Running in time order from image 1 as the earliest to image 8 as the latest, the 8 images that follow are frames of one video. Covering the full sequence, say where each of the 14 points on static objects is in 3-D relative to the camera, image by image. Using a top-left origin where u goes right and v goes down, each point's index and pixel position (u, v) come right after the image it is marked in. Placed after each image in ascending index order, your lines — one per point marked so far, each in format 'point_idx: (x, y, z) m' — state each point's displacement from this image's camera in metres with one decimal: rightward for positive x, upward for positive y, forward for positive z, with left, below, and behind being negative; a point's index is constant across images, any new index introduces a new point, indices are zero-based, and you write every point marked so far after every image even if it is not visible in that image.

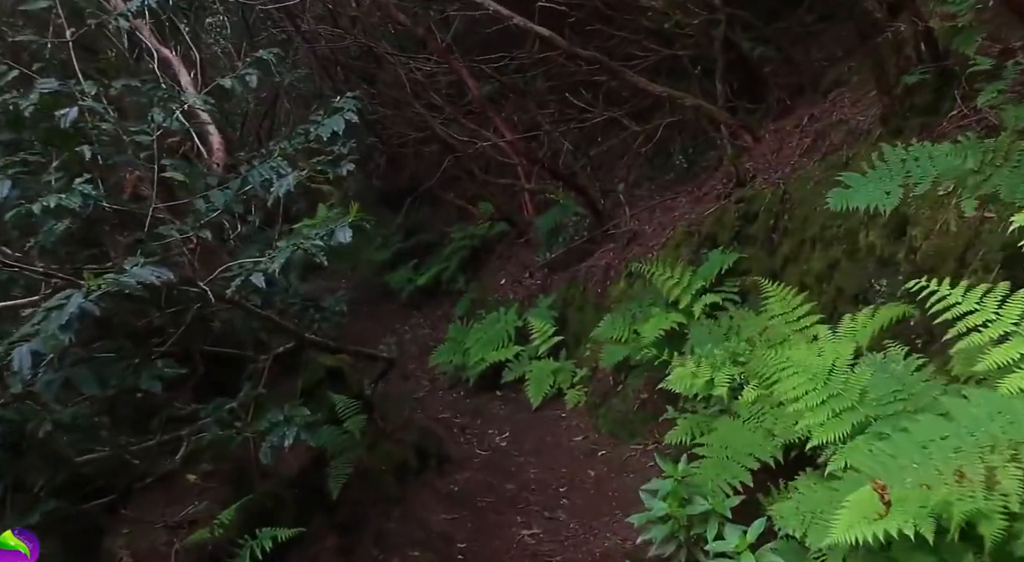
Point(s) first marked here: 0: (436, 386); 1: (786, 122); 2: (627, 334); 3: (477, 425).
0: (-0.9, -1.3, +11.1) m
1: (+2.6, +1.5, +8.4) m
2: (+1.0, -0.5, +7.4) m
3: (-0.4, -1.5, +9.6) m
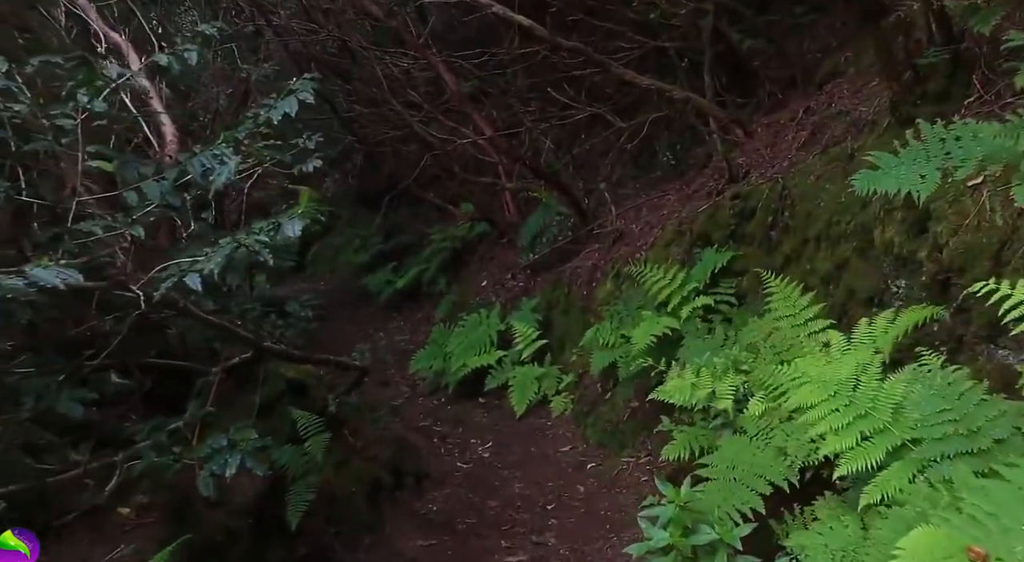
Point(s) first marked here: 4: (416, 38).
0: (-1.1, -1.3, +10.7) m
1: (+2.4, +1.5, +8.0) m
2: (+0.8, -0.5, +7.0) m
3: (-0.6, -1.6, +9.2) m
4: (-1.3, +3.2, +11.8) m
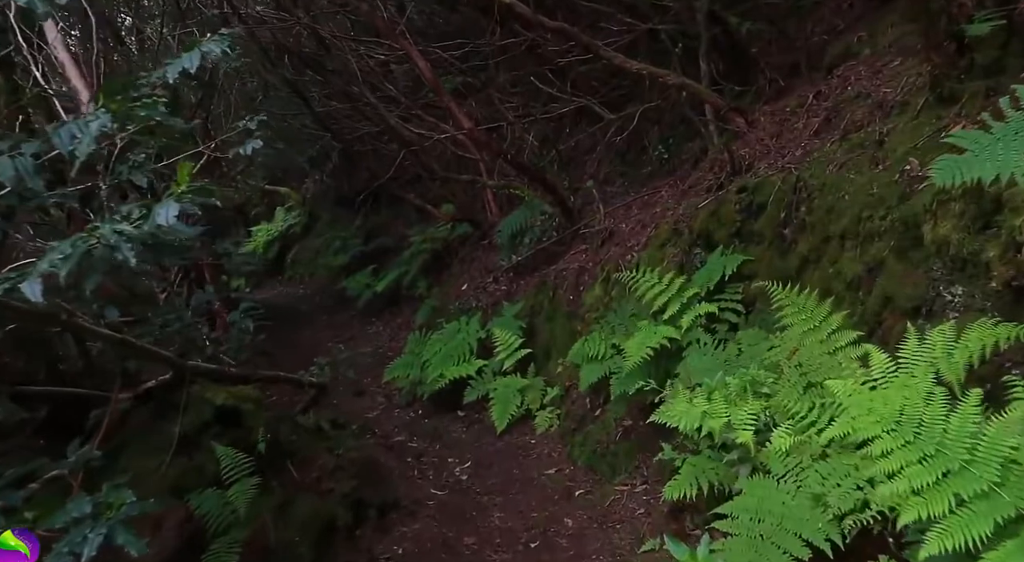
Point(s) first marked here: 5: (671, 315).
0: (-1.3, -1.4, +9.9) m
1: (+2.2, +1.5, +7.3) m
2: (+0.7, -0.5, +6.3) m
3: (-0.7, -1.6, +8.4) m
4: (-1.5, +3.2, +11.0) m
5: (+1.0, -0.2, +5.6) m
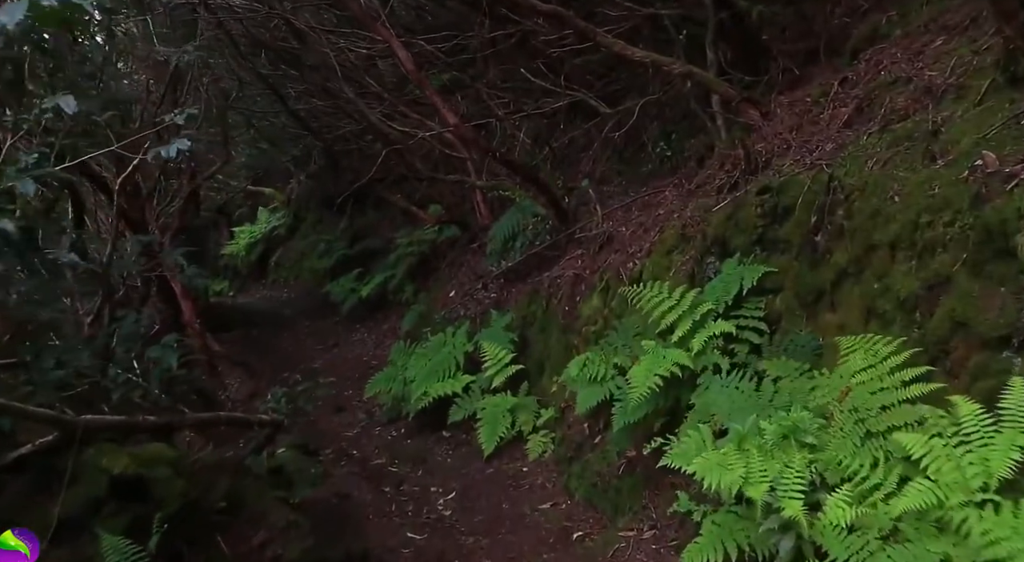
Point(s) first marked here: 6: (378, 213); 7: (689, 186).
0: (-1.4, -1.5, +9.2) m
1: (+2.1, +1.4, +6.6) m
2: (+0.6, -0.6, +5.6) m
3: (-0.8, -1.7, +7.7) m
4: (-1.6, +3.1, +10.3) m
5: (+0.9, -0.3, +4.9) m
6: (-2.3, +1.2, +15.2) m
7: (+1.5, +0.8, +7.4) m
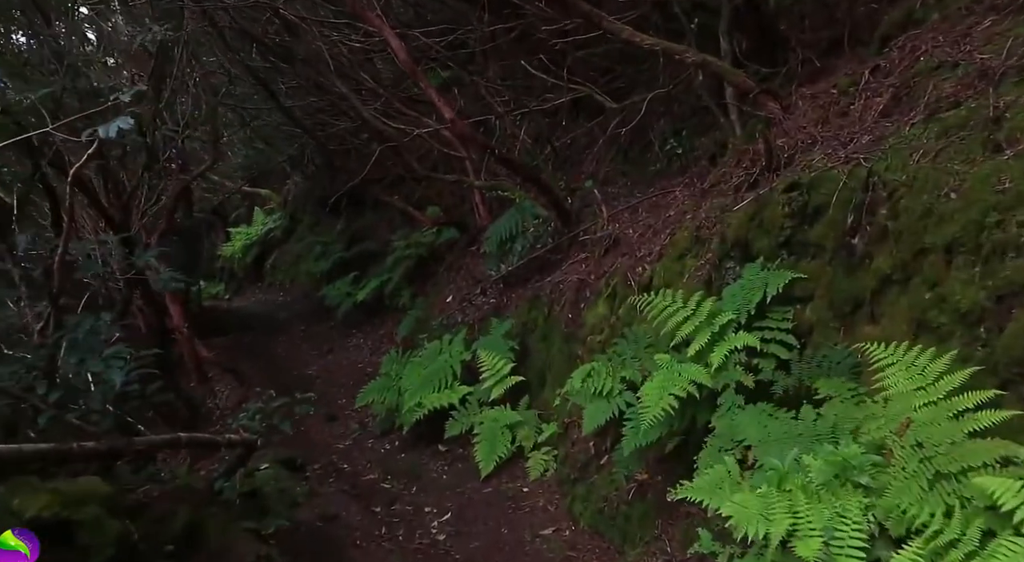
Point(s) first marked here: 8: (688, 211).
0: (-1.4, -1.5, +8.7) m
1: (+2.1, +1.4, +6.1) m
2: (+0.6, -0.6, +5.1) m
3: (-0.8, -1.7, +7.2) m
4: (-1.6, +3.1, +9.8) m
5: (+0.9, -0.3, +4.4) m
6: (-2.3, +1.1, +14.8) m
7: (+1.5, +0.7, +6.9) m
8: (+1.3, +0.5, +6.4) m
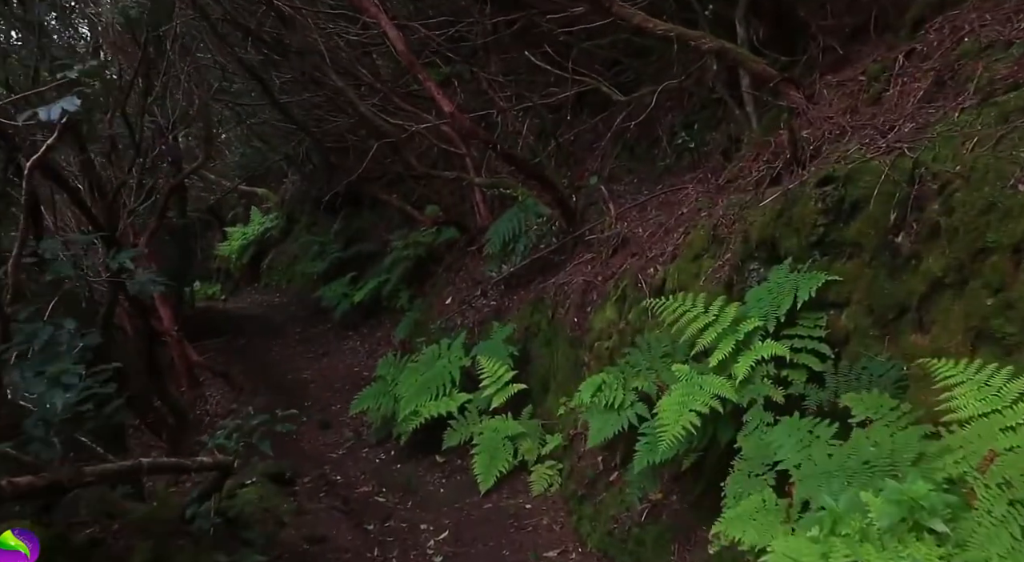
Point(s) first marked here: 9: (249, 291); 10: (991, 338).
0: (-1.4, -1.5, +8.3) m
1: (+2.2, +1.3, +5.7) m
2: (+0.6, -0.6, +4.7) m
3: (-0.8, -1.7, +6.8) m
4: (-1.6, +3.0, +9.4) m
5: (+0.9, -0.4, +4.0) m
6: (-2.3, +1.1, +14.4) m
7: (+1.5, +0.7, +6.5) m
8: (+1.3, +0.5, +6.0) m
9: (-4.9, -0.2, +16.4) m
10: (+1.7, -0.2, +3.3) m
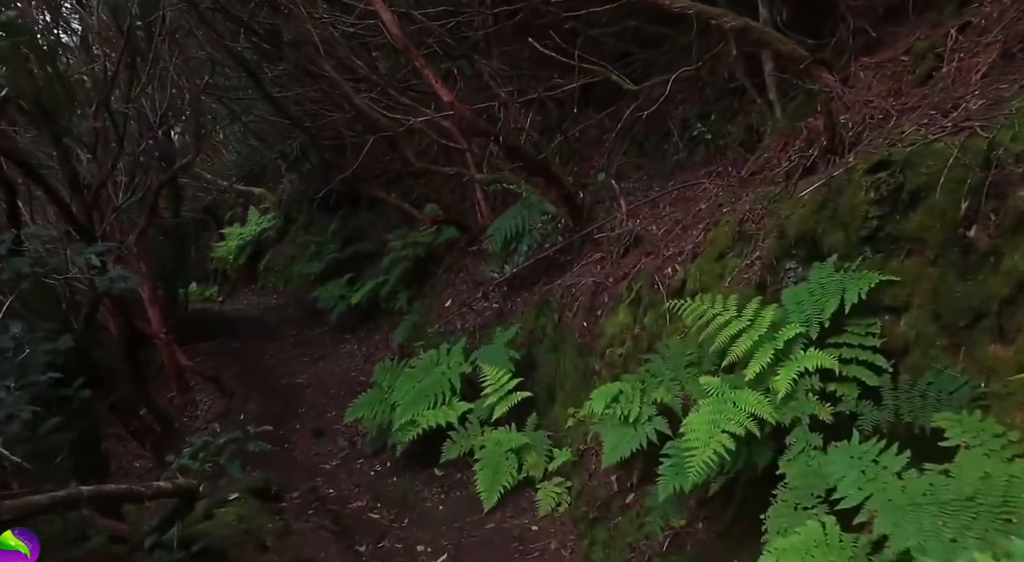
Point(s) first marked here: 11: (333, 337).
0: (-1.4, -1.5, +7.8) m
1: (+2.2, +1.3, +5.2) m
2: (+0.6, -0.6, +4.2) m
3: (-0.8, -1.8, +6.3) m
4: (-1.6, +3.0, +8.9) m
5: (+1.0, -0.4, +3.5) m
6: (-2.2, +1.1, +13.9) m
7: (+1.5, +0.7, +6.0) m
8: (+1.3, +0.5, +5.5) m
9: (-4.8, -0.2, +15.9) m
10: (+1.8, -0.2, +2.8) m
11: (-2.4, -0.8, +11.8) m
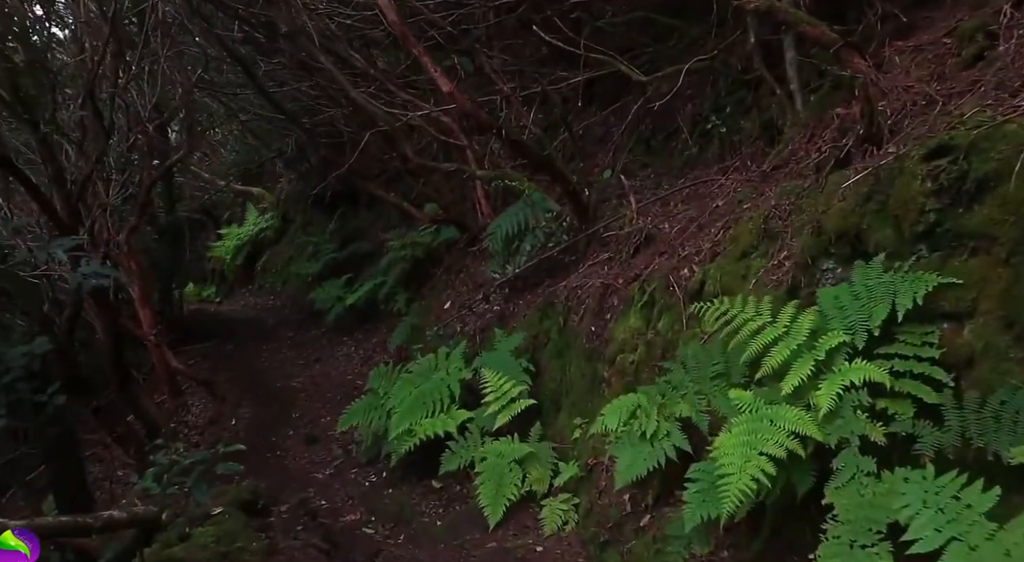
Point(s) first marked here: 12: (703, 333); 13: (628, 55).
0: (-1.4, -1.5, +7.4) m
1: (+2.2, +1.3, +4.8) m
2: (+0.6, -0.7, +3.8) m
3: (-0.8, -1.8, +5.9) m
4: (-1.5, +3.0, +8.5) m
5: (+1.0, -0.4, +3.1) m
6: (-2.2, +1.0, +13.5) m
7: (+1.5, +0.7, +5.6) m
8: (+1.3, +0.5, +5.1) m
9: (-4.8, -0.2, +15.5) m
10: (+1.8, -0.2, +2.4) m
11: (-2.4, -0.8, +11.4) m
12: (+0.8, -0.2, +4.1) m
13: (+1.1, +2.2, +8.5) m
